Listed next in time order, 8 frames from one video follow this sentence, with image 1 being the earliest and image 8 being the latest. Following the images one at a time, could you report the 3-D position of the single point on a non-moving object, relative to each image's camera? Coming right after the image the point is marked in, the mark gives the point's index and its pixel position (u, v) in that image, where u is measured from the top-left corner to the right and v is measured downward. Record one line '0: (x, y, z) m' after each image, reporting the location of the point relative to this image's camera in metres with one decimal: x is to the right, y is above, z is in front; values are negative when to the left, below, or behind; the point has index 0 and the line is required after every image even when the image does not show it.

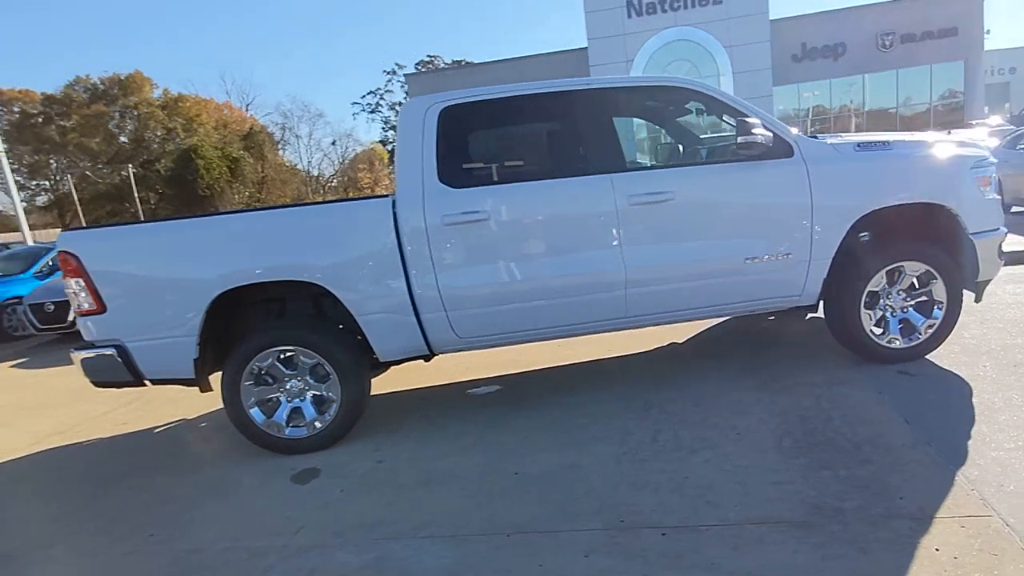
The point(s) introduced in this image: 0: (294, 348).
0: (-1.4, -0.4, +4.1) m
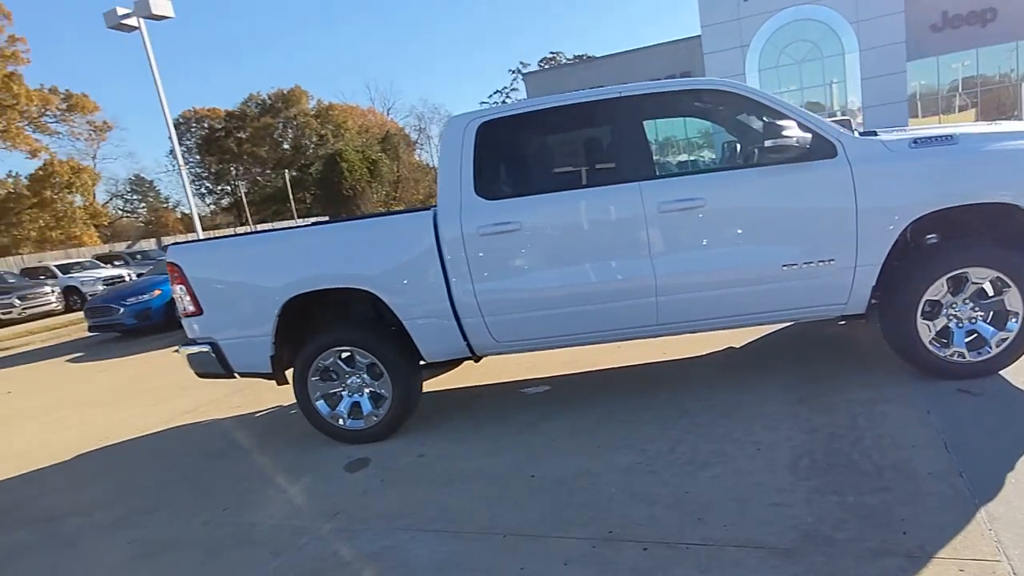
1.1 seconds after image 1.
0: (-1.1, -0.4, +4.5) m
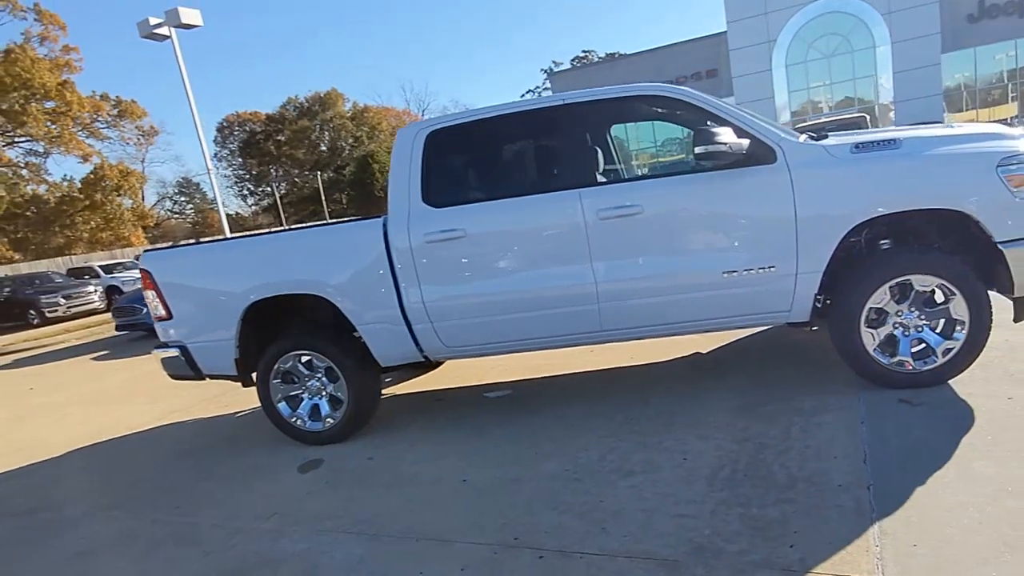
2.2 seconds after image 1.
0: (-1.5, -0.5, +4.7) m
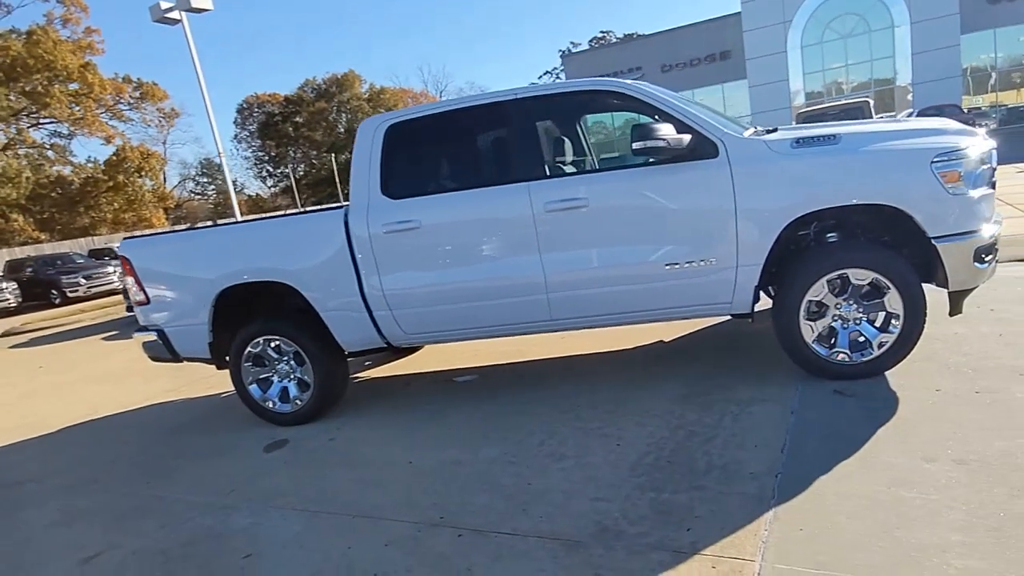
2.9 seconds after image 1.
0: (-1.8, -0.4, +4.9) m
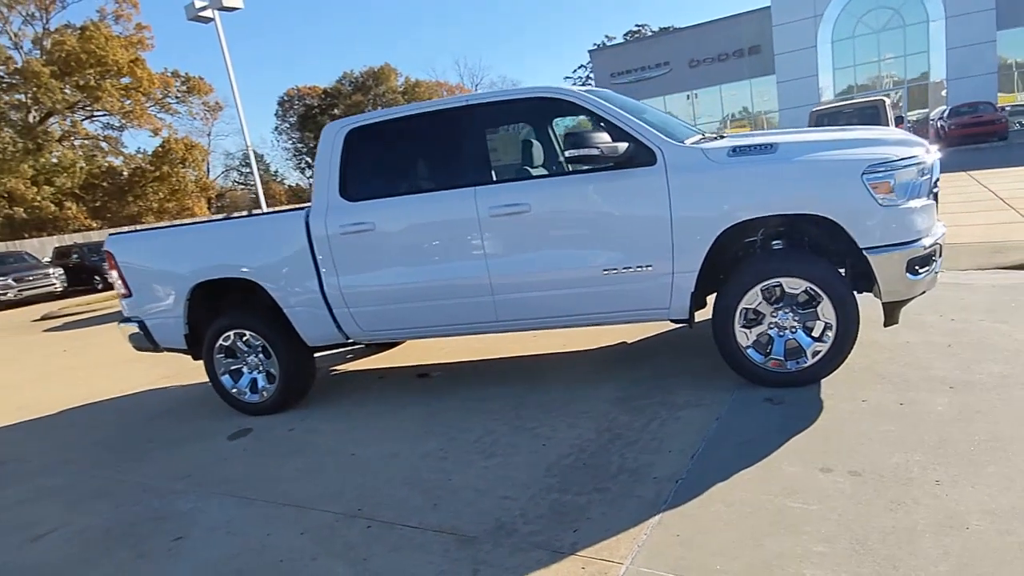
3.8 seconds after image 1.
0: (-2.1, -0.3, +5.1) m
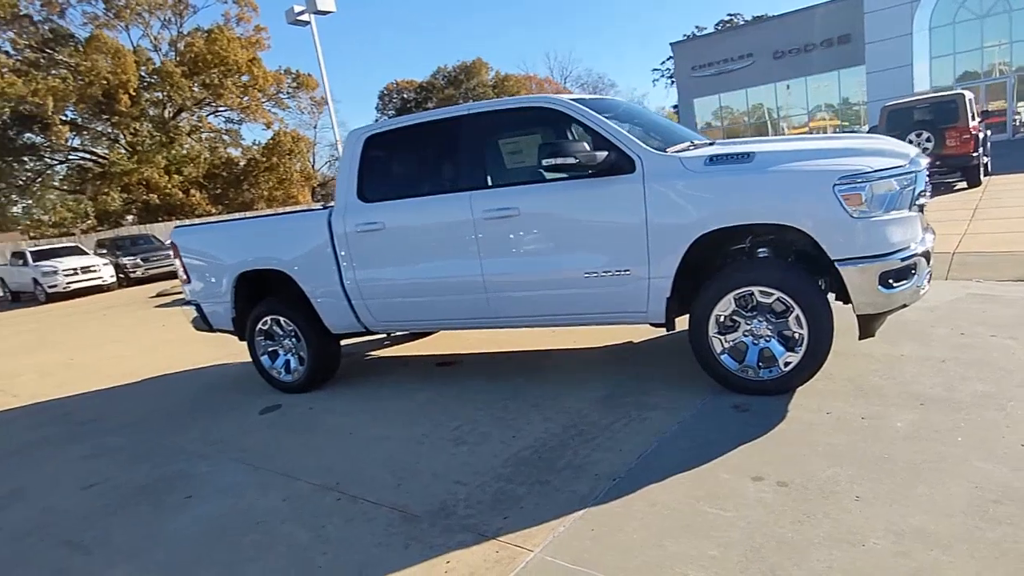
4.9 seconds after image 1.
0: (-2.0, -0.3, +5.6) m
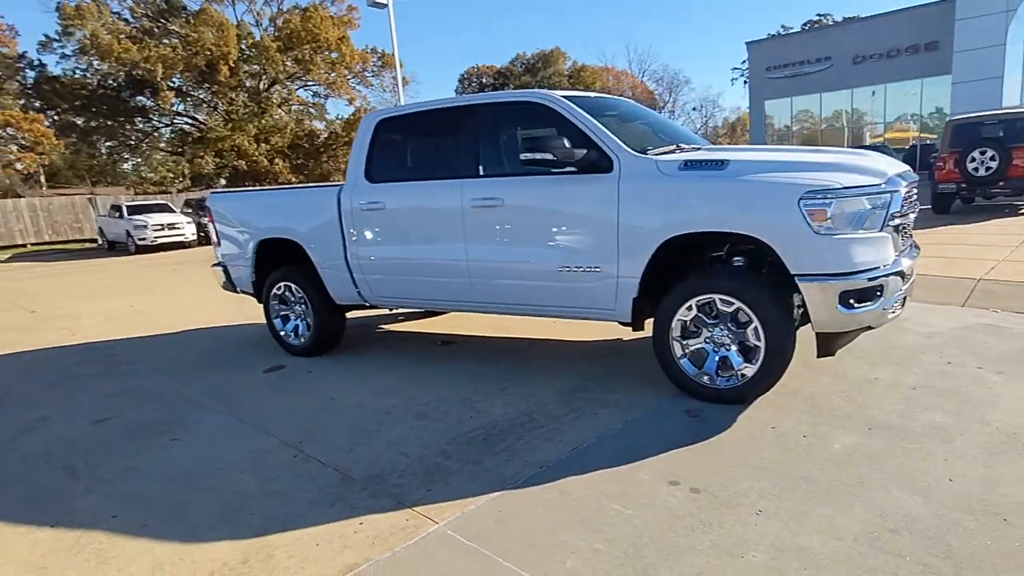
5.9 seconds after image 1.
0: (-2.1, 0.0, +5.9) m
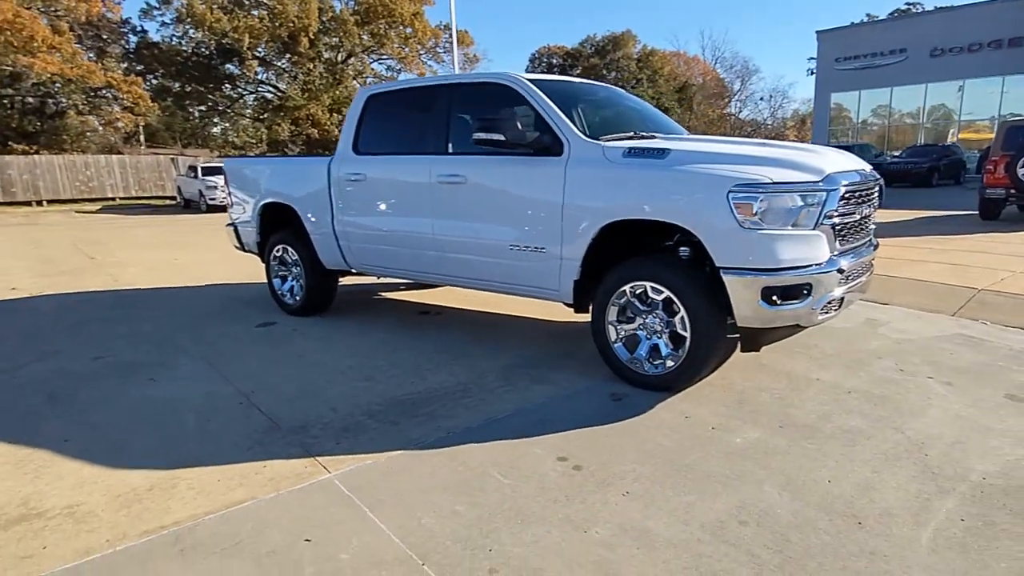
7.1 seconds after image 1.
0: (-2.2, +0.4, +6.3) m
